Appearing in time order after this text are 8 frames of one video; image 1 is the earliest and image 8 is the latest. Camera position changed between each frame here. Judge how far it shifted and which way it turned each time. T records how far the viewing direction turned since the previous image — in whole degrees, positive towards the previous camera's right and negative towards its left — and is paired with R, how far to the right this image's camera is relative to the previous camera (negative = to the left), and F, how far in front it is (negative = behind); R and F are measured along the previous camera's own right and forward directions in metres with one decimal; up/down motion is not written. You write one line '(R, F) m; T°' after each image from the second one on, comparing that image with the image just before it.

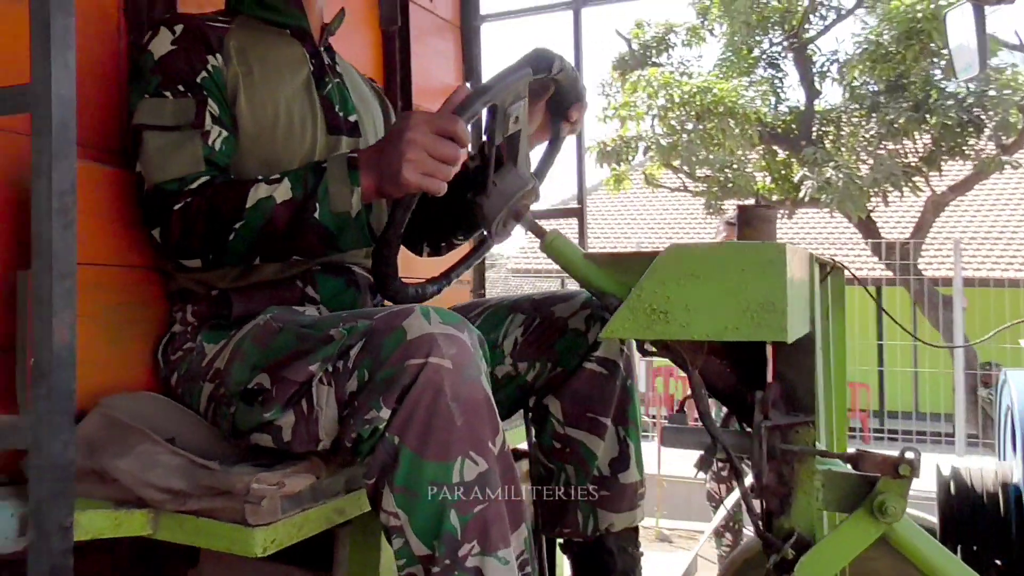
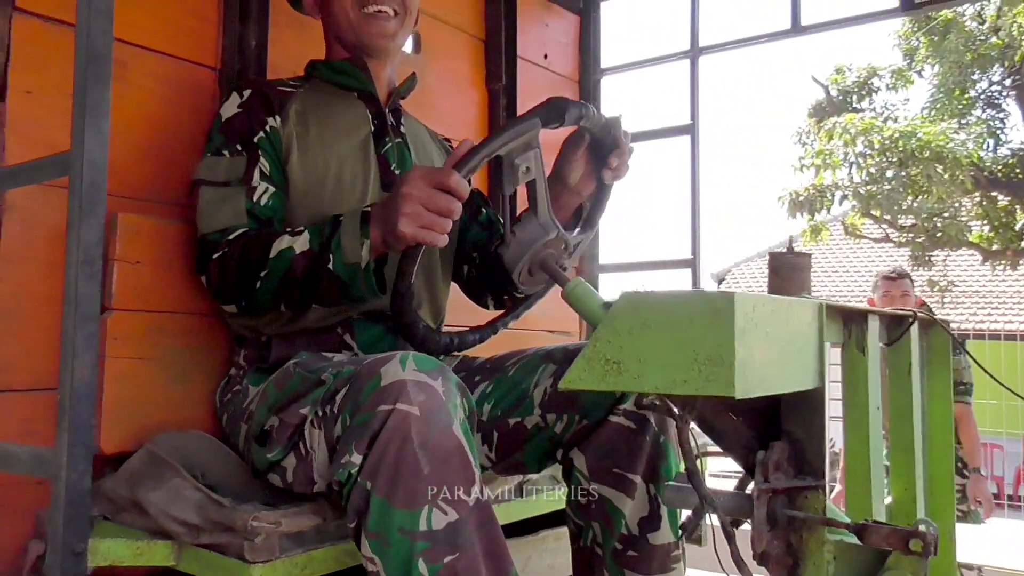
(+0.3, 0.0) m; -13°
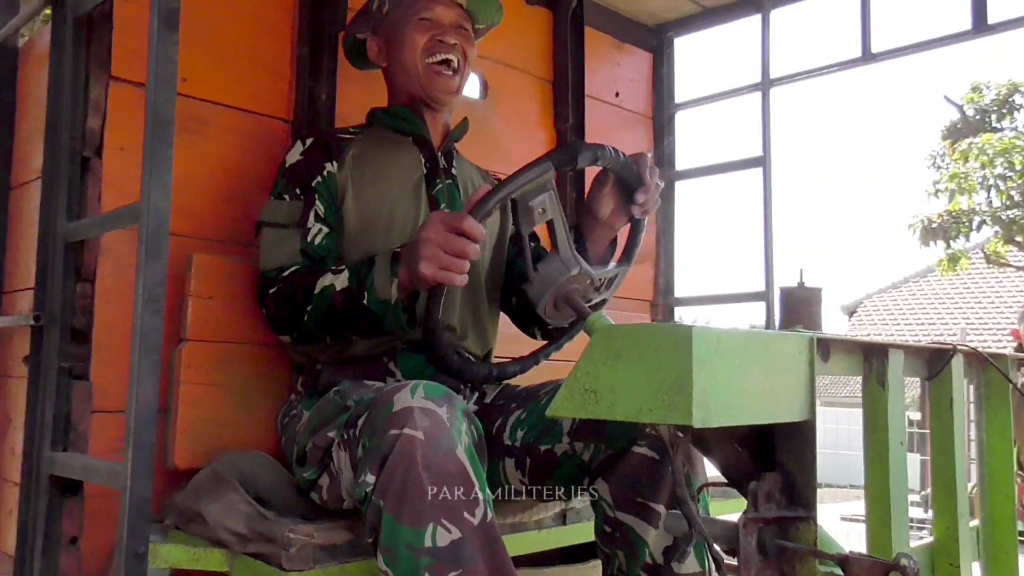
(+0.2, -0.1) m; -8°
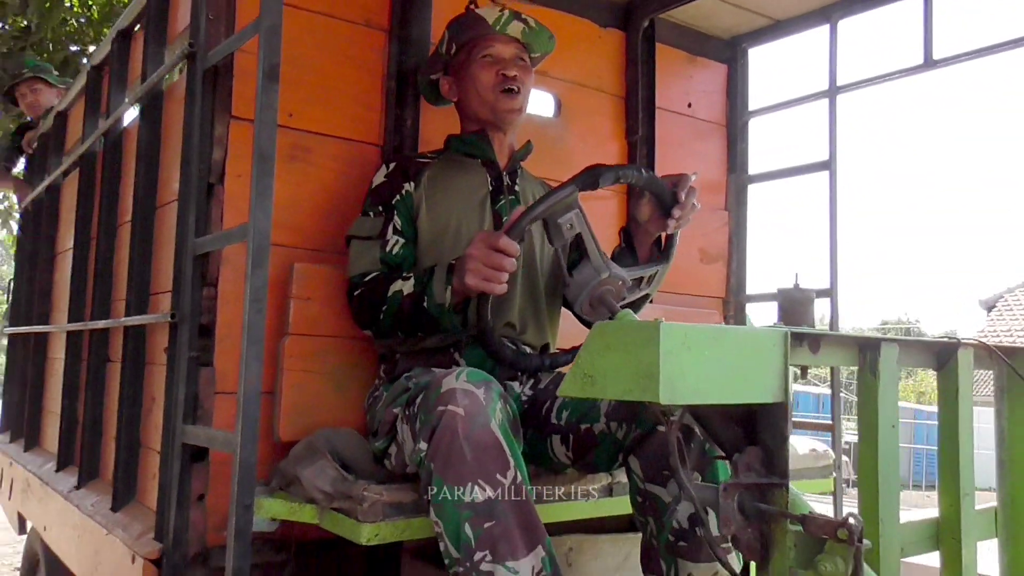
(+0.2, -0.2) m; -8°
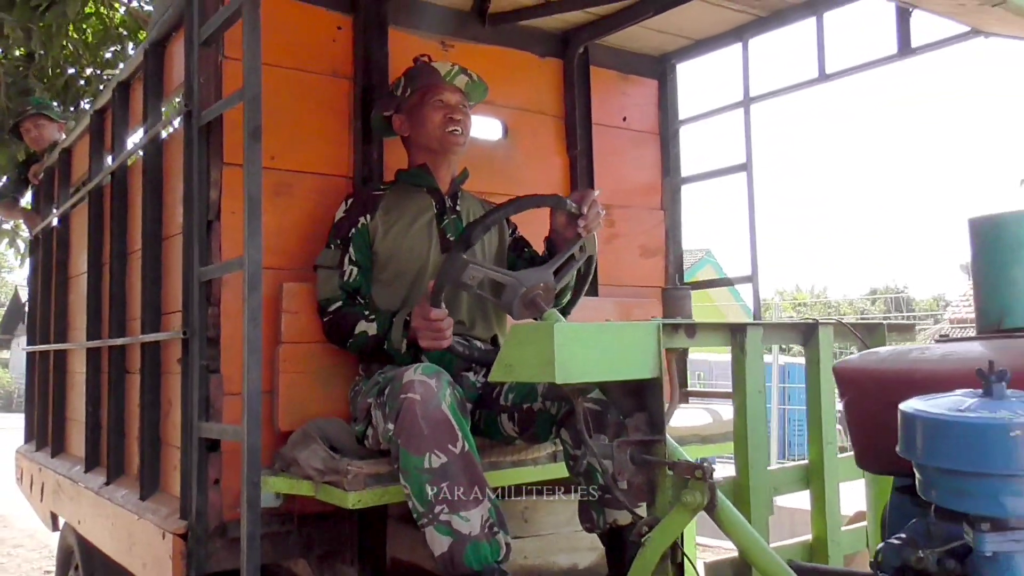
(+0.1, -0.4) m; 0°
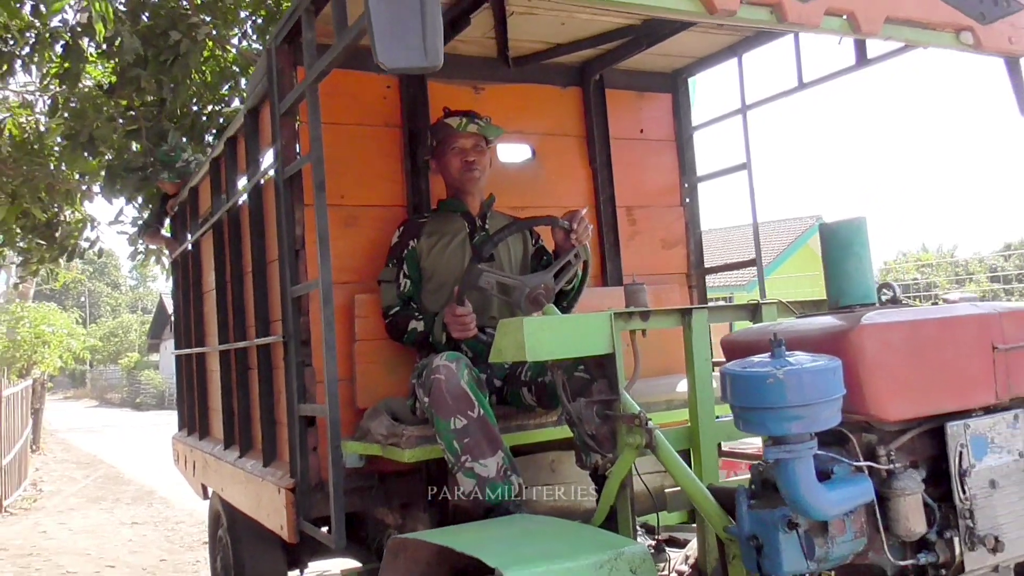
(+0.4, -0.6) m; -8°
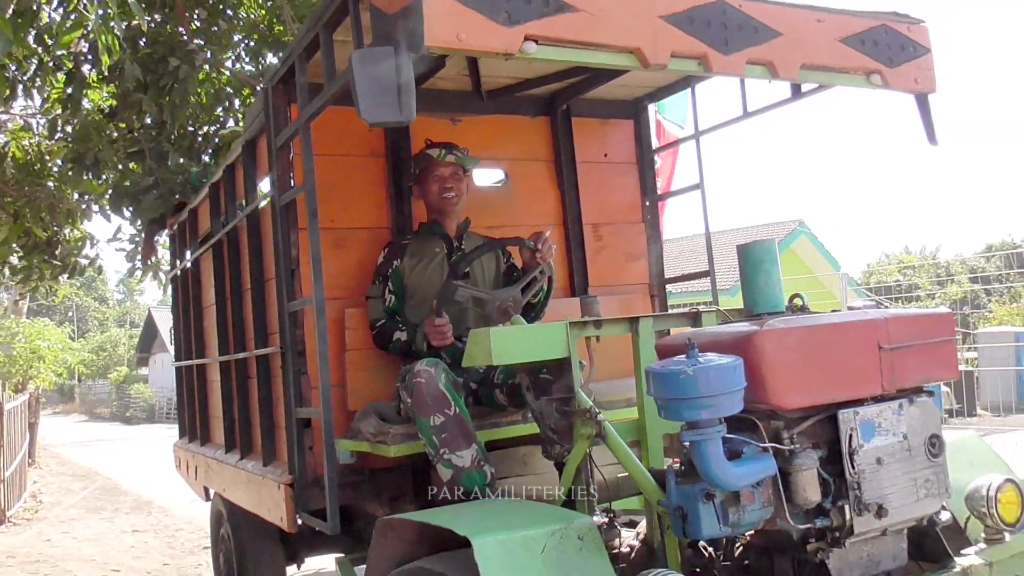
(+0.1, -0.4) m; +1°
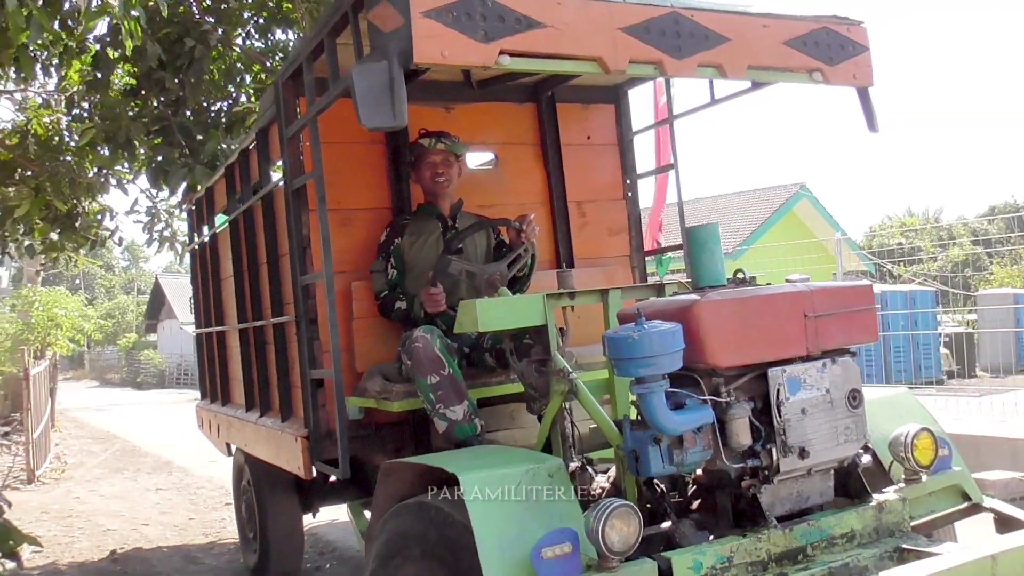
(+0.1, -0.4) m; 0°
